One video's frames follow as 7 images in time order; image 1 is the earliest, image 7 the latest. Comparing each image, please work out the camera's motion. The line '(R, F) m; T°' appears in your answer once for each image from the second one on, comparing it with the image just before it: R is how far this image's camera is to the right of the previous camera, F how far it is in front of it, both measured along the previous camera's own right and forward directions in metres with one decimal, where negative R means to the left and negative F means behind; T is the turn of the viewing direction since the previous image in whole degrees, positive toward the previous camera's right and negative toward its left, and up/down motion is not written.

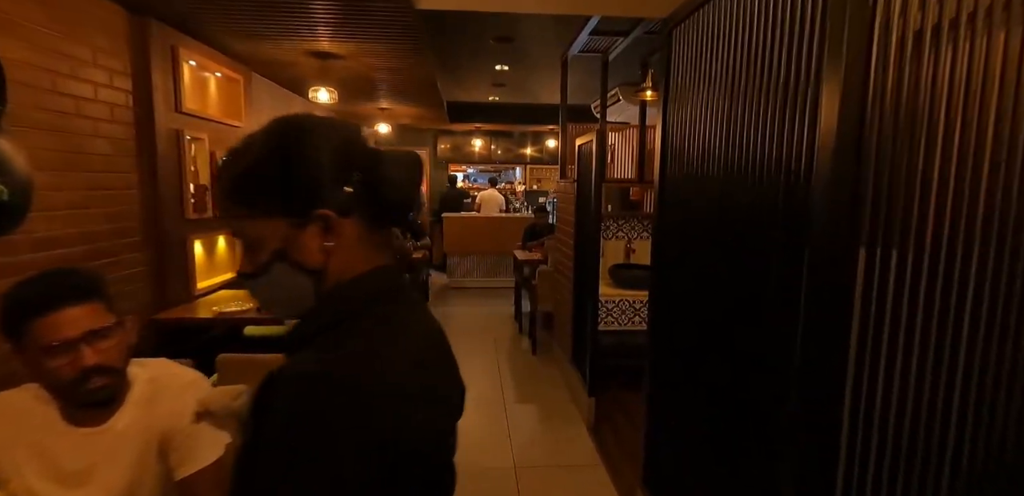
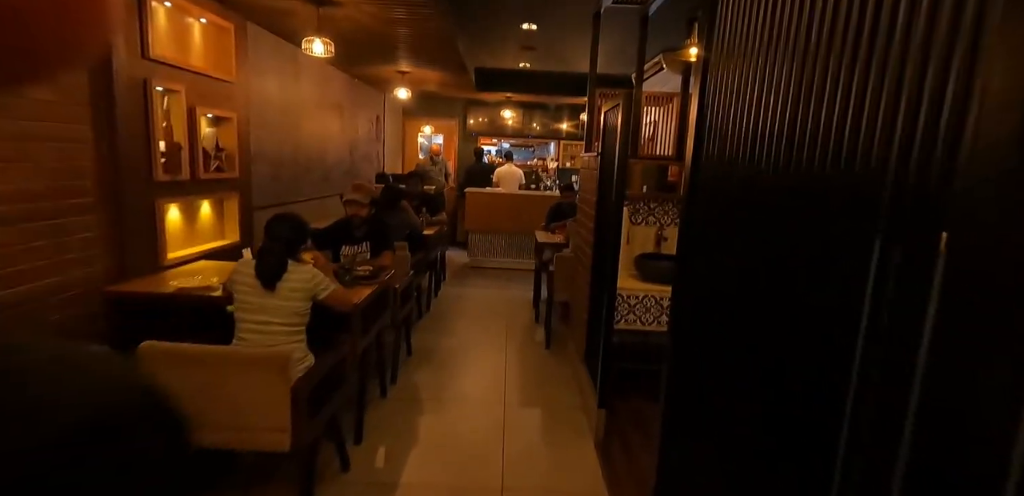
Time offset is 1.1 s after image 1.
(+0.2, +0.5) m; -4°
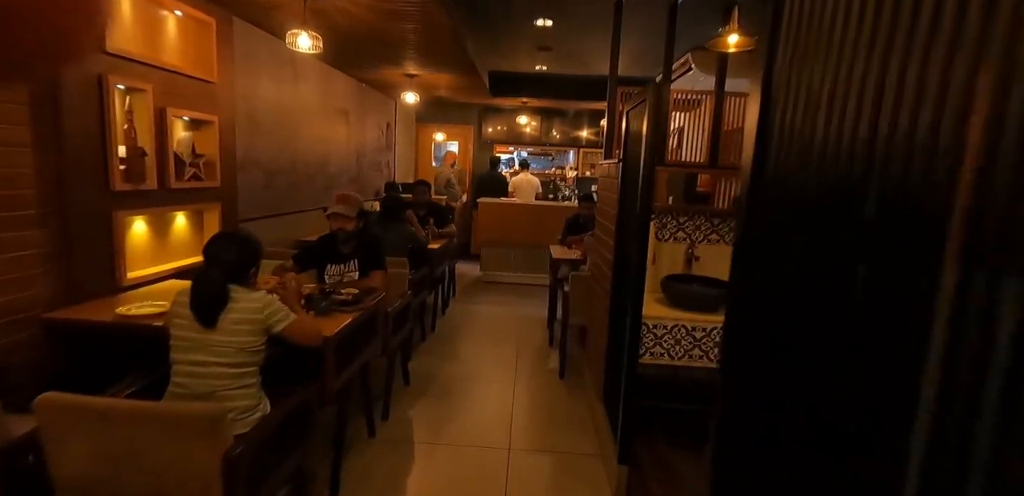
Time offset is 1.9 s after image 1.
(+0.1, +0.4) m; -2°
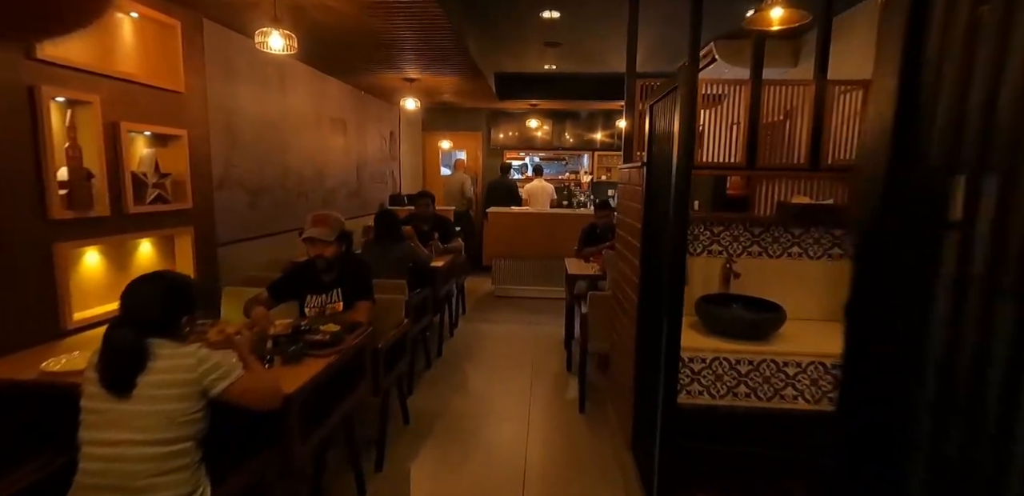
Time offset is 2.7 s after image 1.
(+0.1, +0.4) m; -2°
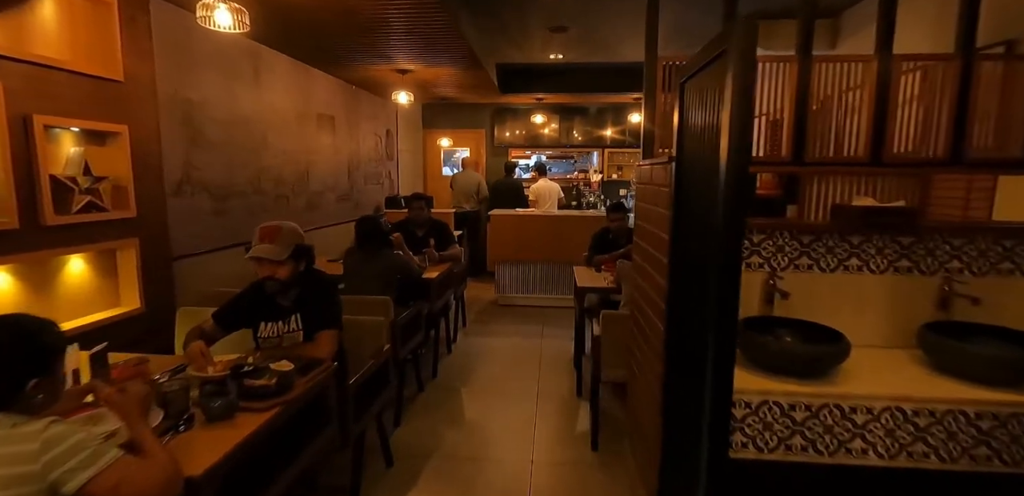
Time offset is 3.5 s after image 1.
(+0.1, +0.4) m; -1°
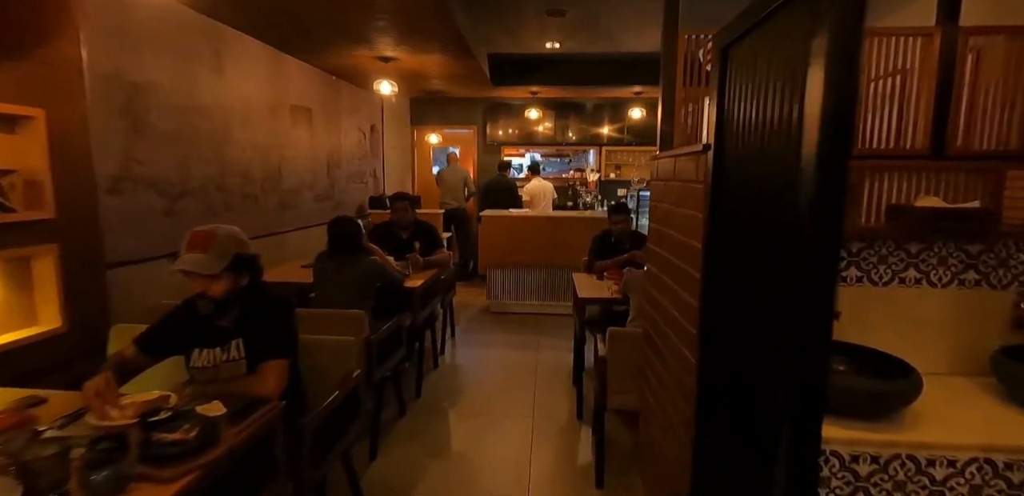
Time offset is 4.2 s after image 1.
(0.0, +0.4) m; +1°
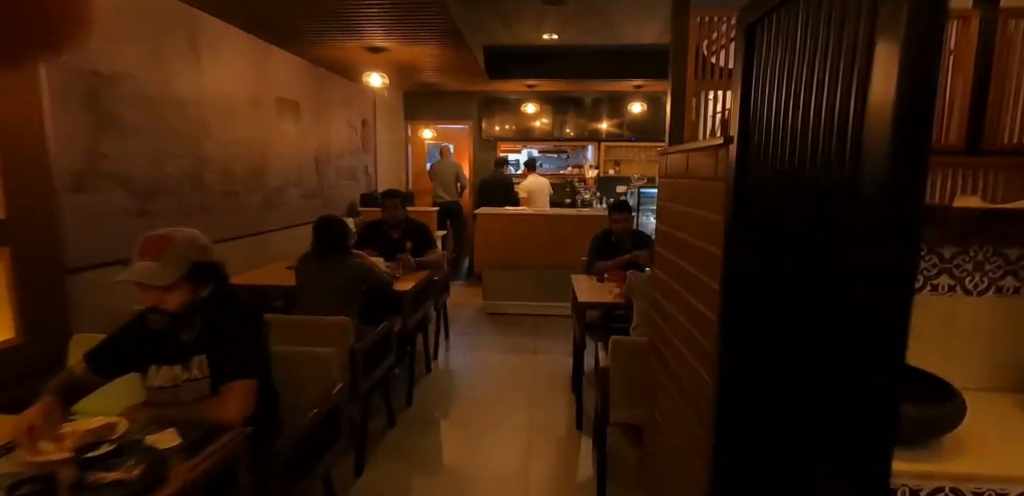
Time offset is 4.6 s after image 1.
(0.0, +0.2) m; 0°
